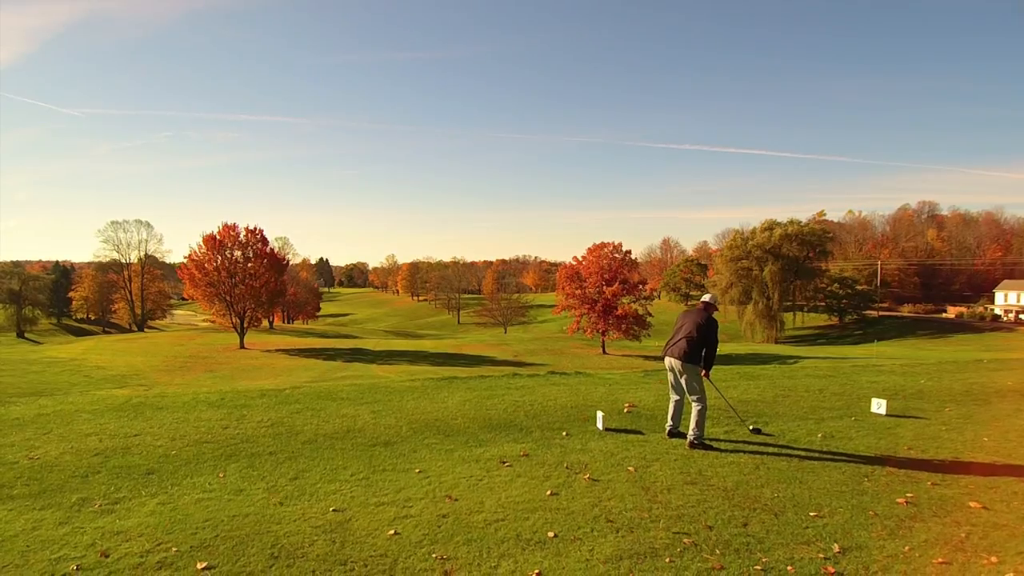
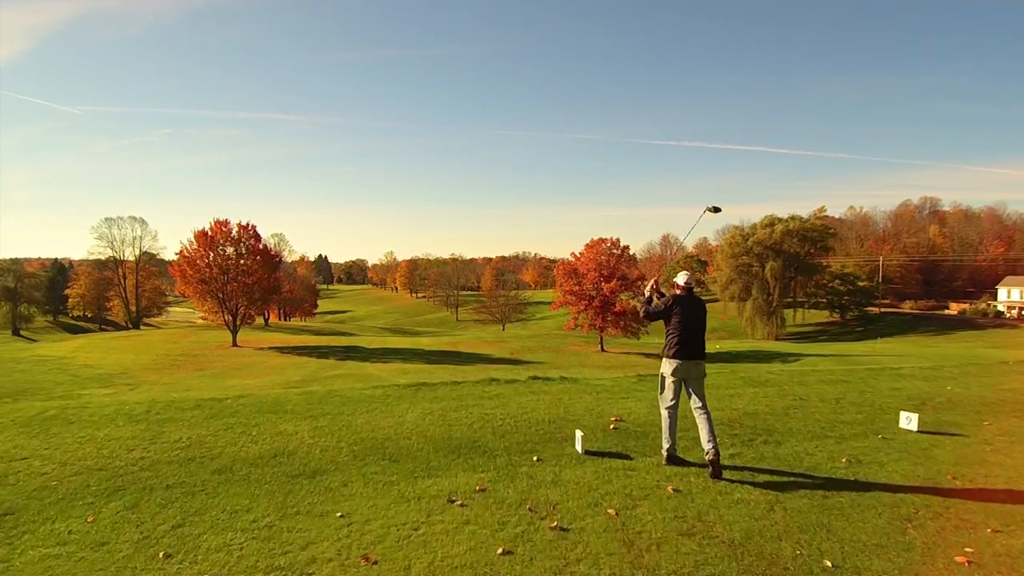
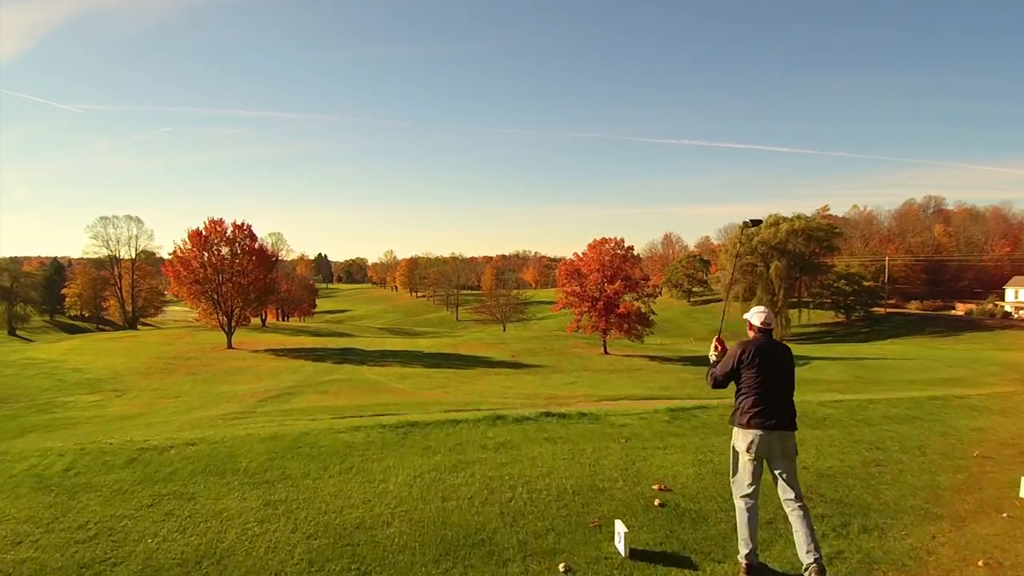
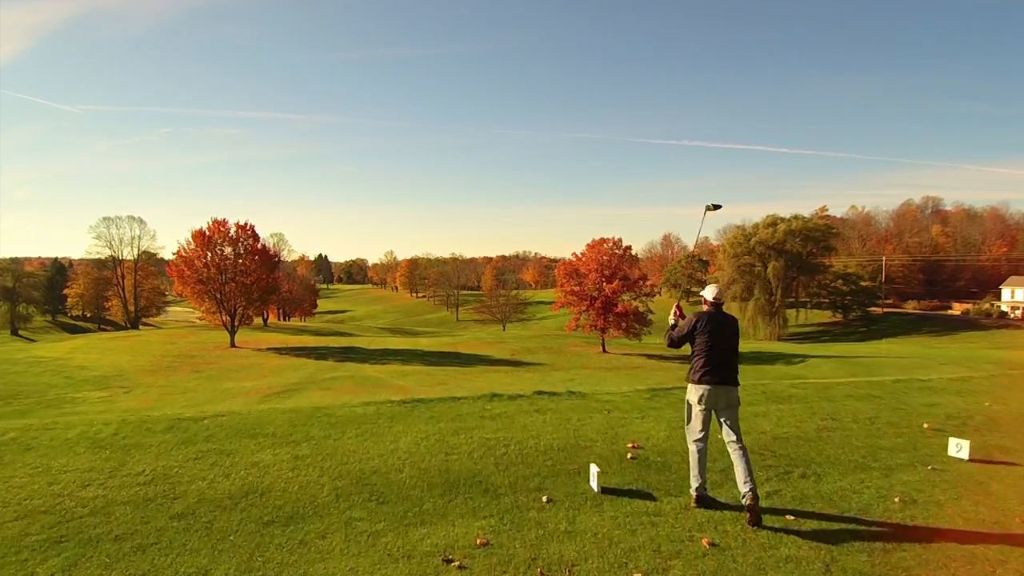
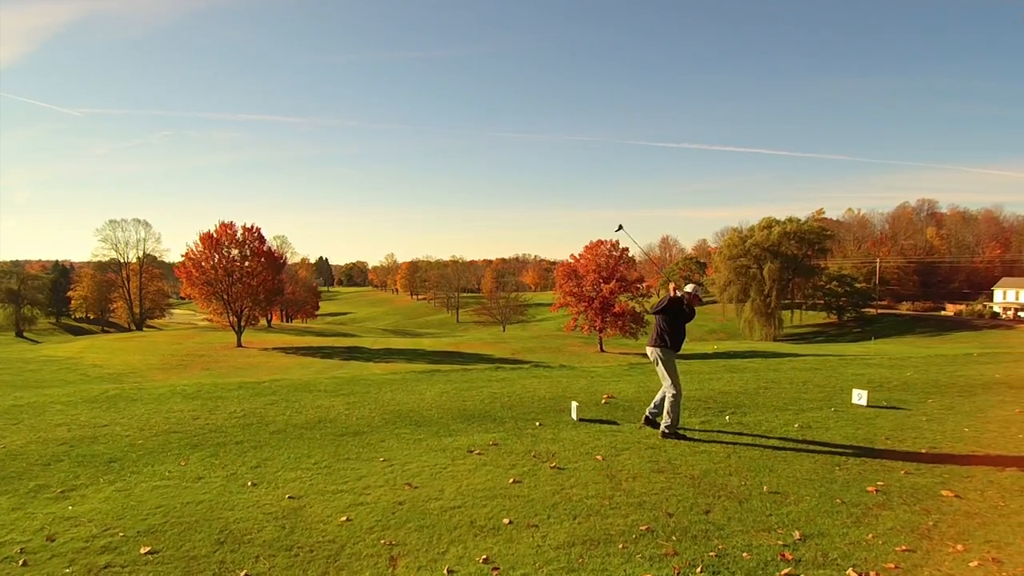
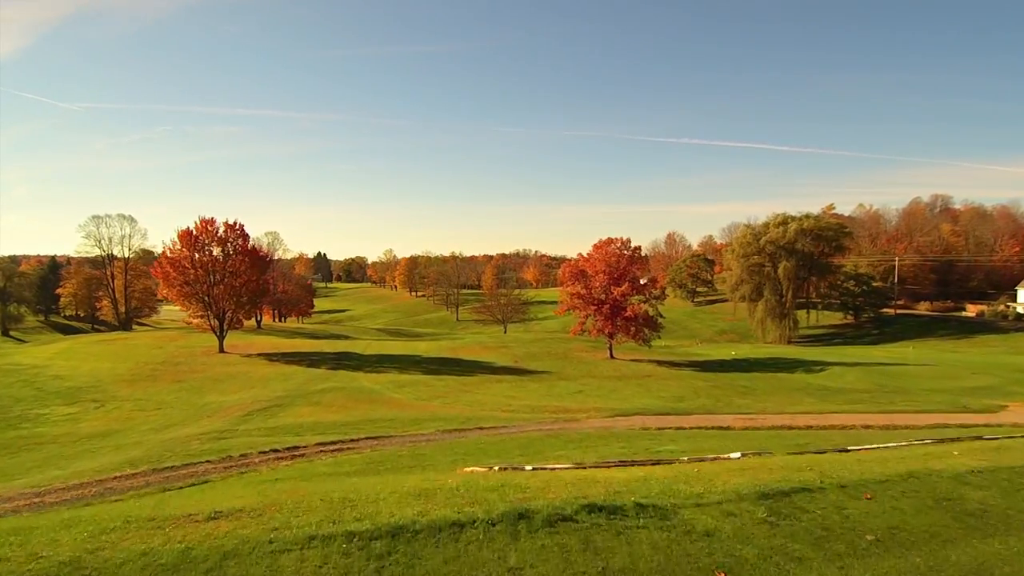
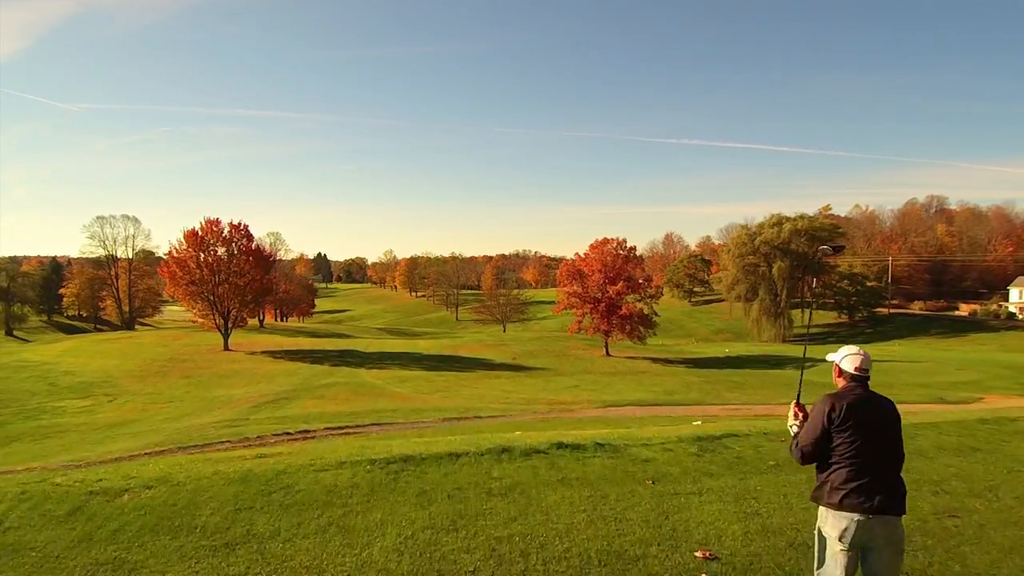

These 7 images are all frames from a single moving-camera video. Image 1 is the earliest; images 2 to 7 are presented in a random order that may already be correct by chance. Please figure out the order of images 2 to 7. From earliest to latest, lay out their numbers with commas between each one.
5, 2, 4, 3, 7, 6
